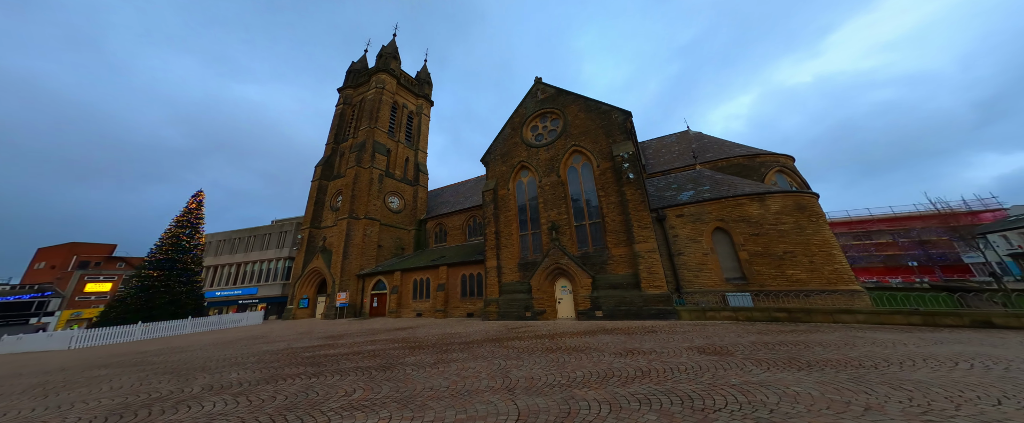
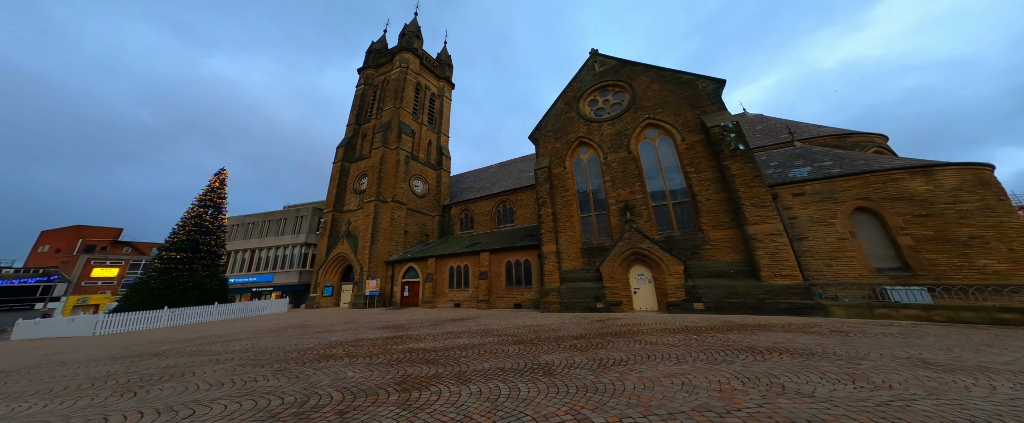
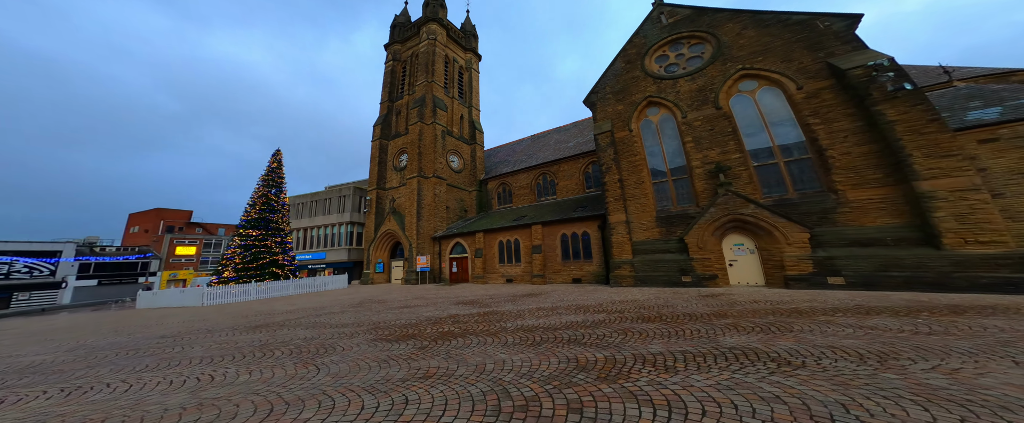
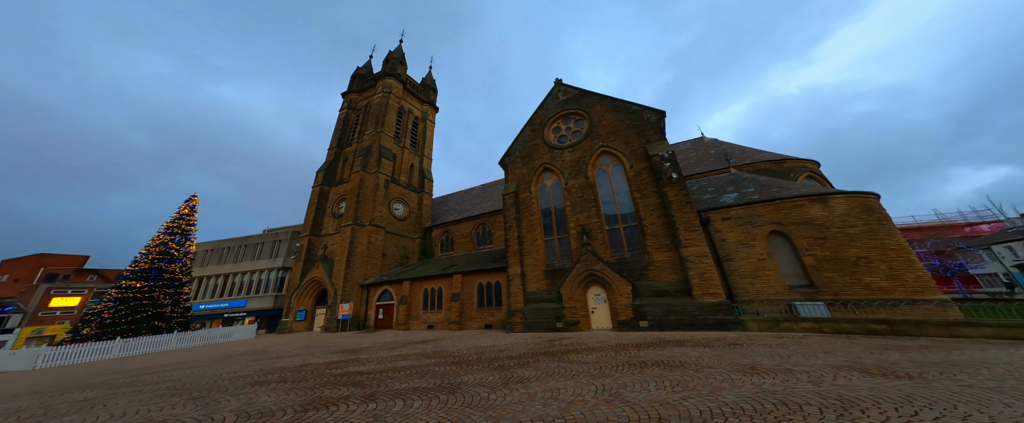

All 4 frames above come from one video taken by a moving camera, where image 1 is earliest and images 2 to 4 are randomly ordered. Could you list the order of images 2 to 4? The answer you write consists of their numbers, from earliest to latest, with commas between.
4, 2, 3
